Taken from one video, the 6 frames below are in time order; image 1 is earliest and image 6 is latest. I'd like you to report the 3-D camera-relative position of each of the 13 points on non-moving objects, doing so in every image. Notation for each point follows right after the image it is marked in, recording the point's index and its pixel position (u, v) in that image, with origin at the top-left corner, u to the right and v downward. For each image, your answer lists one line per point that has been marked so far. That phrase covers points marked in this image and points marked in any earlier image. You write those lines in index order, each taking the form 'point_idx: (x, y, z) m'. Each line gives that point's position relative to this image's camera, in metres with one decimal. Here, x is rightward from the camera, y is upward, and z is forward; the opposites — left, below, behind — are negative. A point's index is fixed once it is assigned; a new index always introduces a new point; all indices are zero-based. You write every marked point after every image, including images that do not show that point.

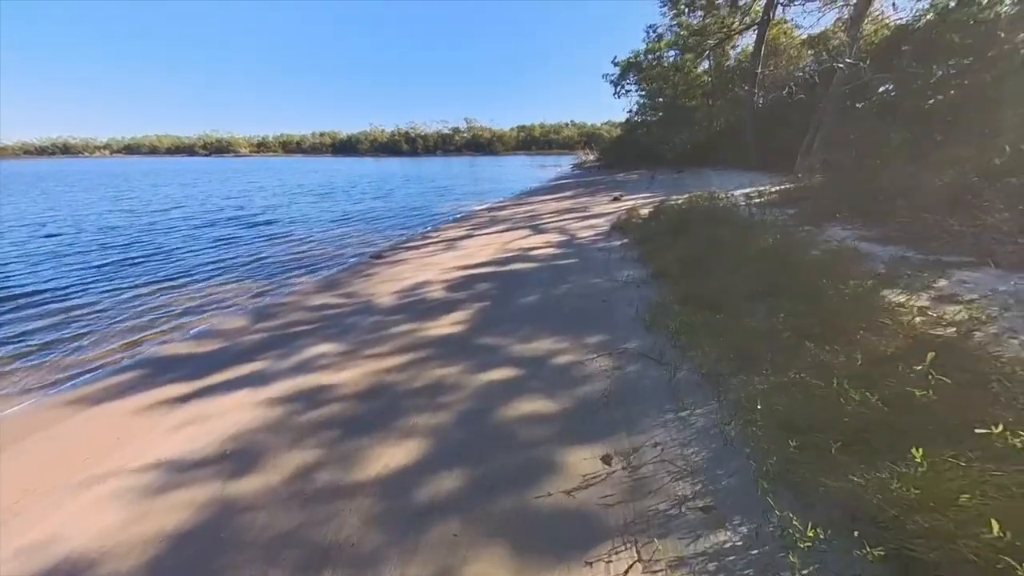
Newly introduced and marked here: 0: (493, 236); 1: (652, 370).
0: (-0.7, +1.8, +10.0) m
1: (+1.5, -0.9, +3.0) m
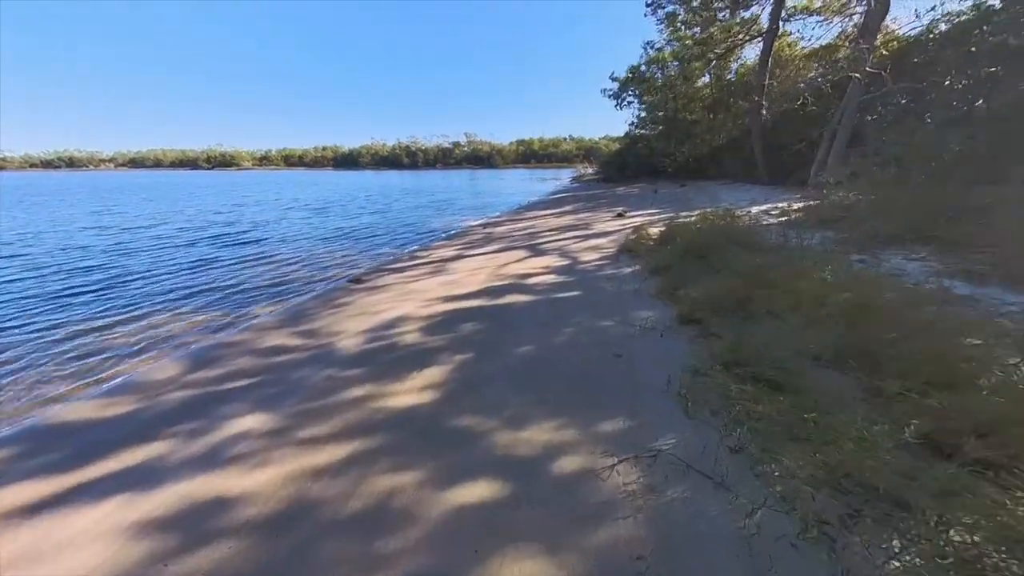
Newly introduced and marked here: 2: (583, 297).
0: (-0.8, +0.9, +9.0) m
1: (+1.3, -1.4, +1.9) m
2: (+1.3, -0.2, +5.3) m
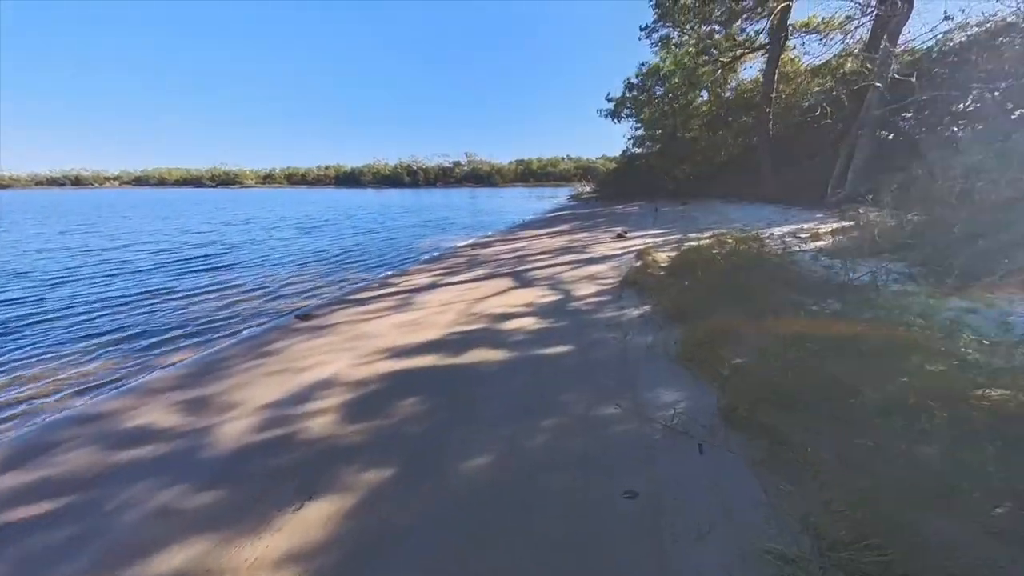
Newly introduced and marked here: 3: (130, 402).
0: (-1.3, 0.0, +7.6) m
1: (+0.9, -1.9, +0.4) m
2: (+0.8, -0.9, +3.8) m
3: (-5.7, -1.7, +4.3) m
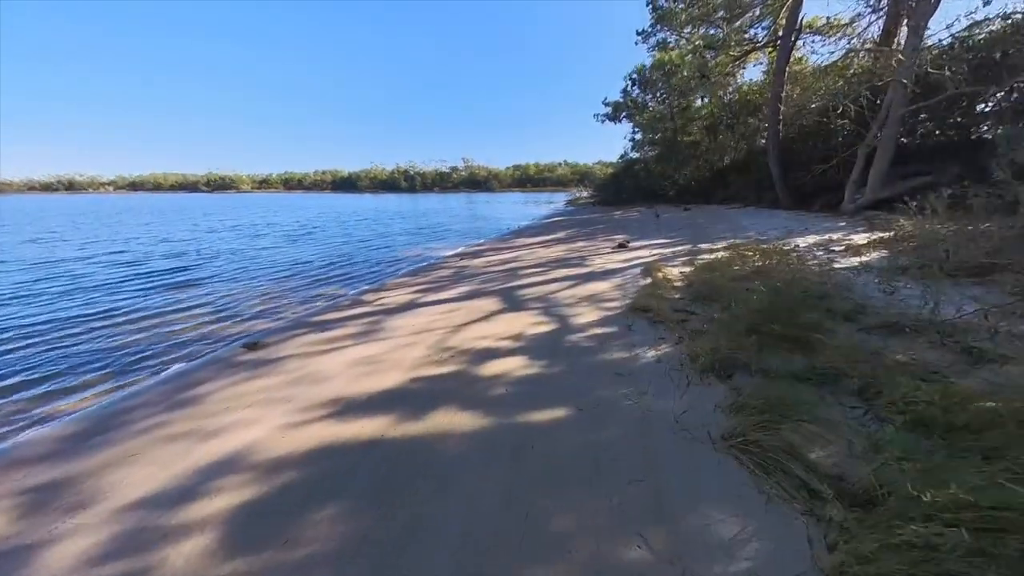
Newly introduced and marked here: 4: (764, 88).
0: (-1.5, -0.5, +6.5) m
1: (+0.6, -2.3, -0.7) m
2: (+0.6, -1.3, +2.7) m
3: (-5.9, -2.1, +3.2) m
4: (+15.3, +12.1, +17.8) m
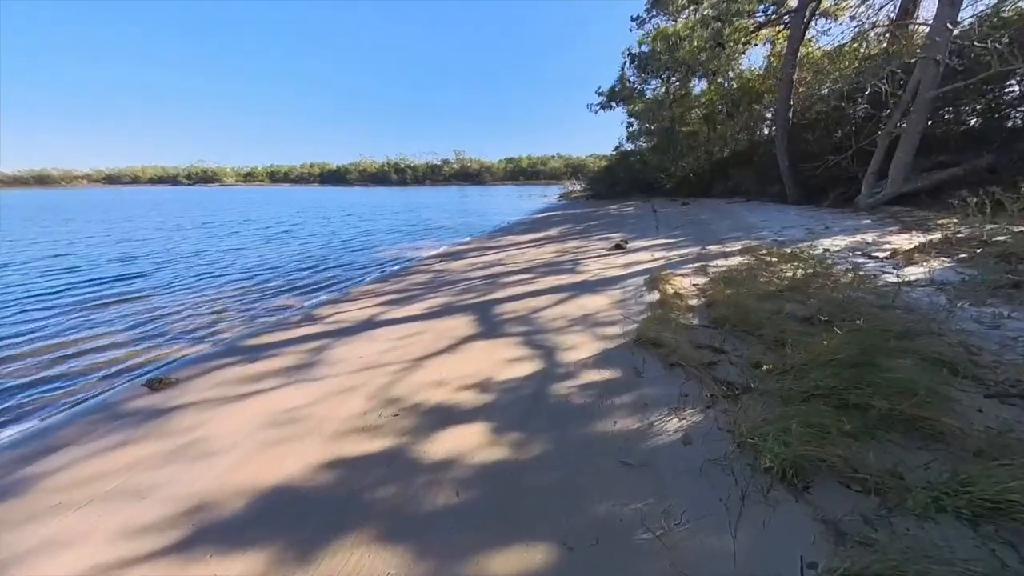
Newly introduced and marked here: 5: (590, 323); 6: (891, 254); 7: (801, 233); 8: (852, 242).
0: (-2.0, -0.8, +5.3) m
1: (+0.4, -2.8, -1.8) m
2: (+0.2, -1.7, +1.6) m
3: (-6.3, -2.5, +1.9) m
4: (+14.6, +12.2, +16.7) m
5: (+1.2, -0.5, +4.6) m
6: (+6.8, +0.6, +5.2) m
7: (+7.6, +1.5, +7.7) m
8: (+7.2, +1.0, +6.2) m
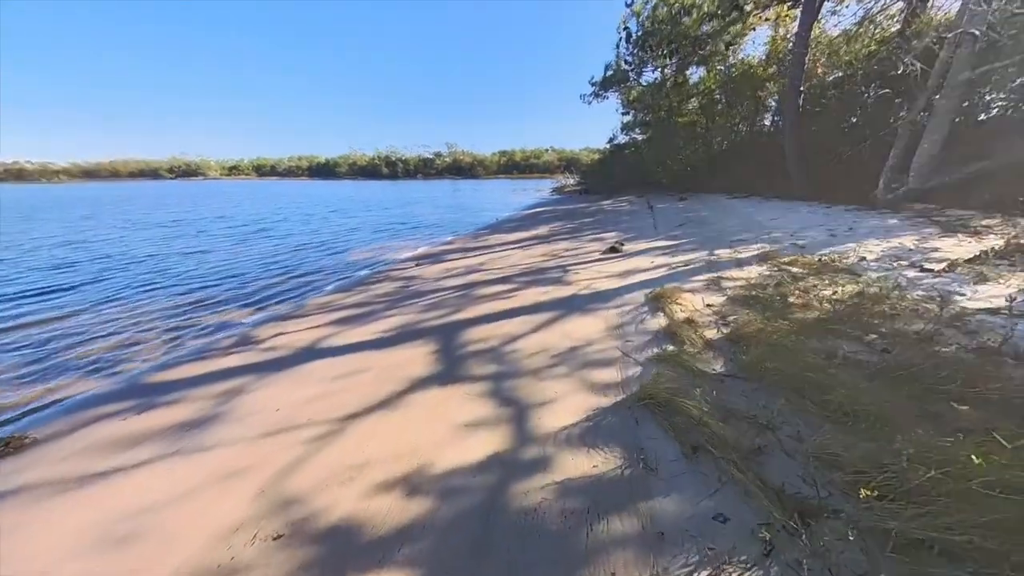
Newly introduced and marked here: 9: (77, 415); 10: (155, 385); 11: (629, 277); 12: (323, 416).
0: (-2.4, -1.1, +4.2) m
1: (+0.1, -3.2, -2.9) m
2: (-0.1, -2.1, +0.5) m
3: (-6.6, -3.0, +0.7) m
4: (+13.8, +12.2, +15.6) m
5: (+0.8, -0.9, +3.5) m
6: (+6.4, +0.3, +4.3) m
7: (+7.1, +1.2, +6.7) m
8: (+6.8, +0.7, +5.2) m
9: (-5.9, -1.7, +4.0) m
10: (-5.5, -1.5, +4.6) m
11: (+2.4, +0.3, +5.9) m
12: (-2.1, -1.4, +3.3) m
